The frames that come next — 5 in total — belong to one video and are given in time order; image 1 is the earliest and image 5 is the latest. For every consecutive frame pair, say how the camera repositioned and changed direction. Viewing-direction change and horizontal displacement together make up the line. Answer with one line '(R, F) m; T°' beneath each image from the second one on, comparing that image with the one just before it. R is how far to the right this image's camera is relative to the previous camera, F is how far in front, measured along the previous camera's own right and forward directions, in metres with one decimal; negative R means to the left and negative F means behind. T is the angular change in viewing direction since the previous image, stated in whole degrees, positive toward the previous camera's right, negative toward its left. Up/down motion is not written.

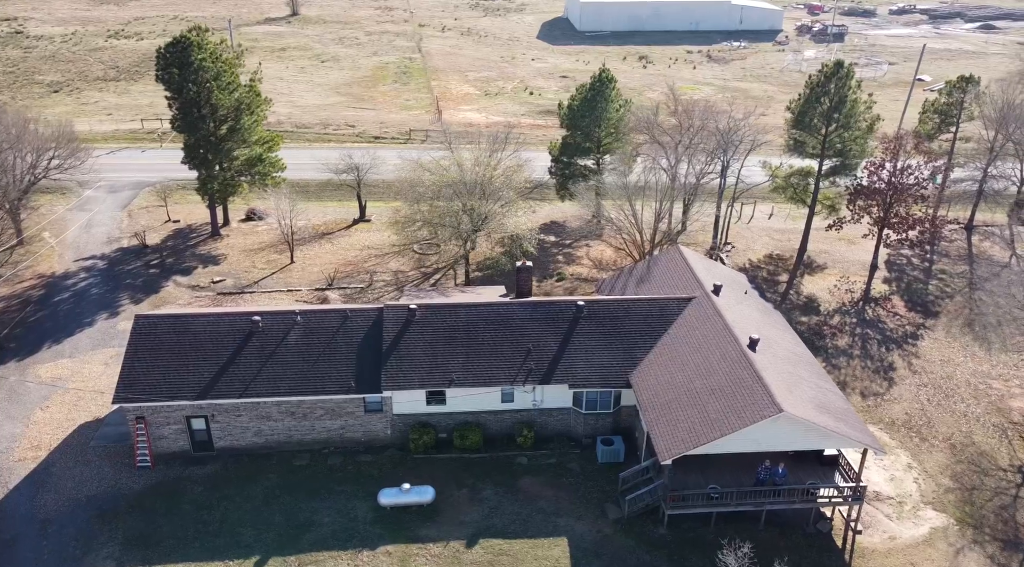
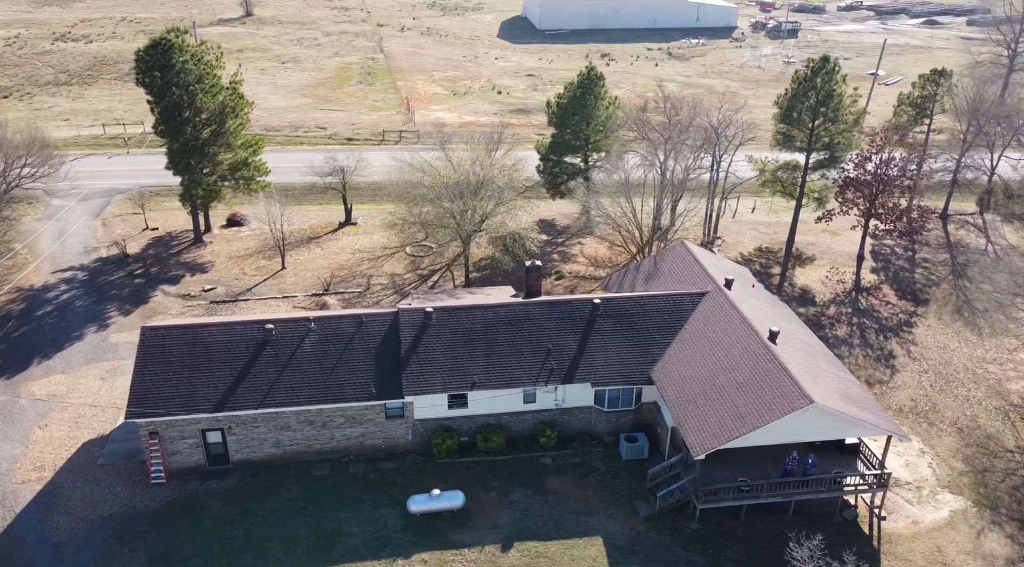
(-2.3, +0.3) m; +4°
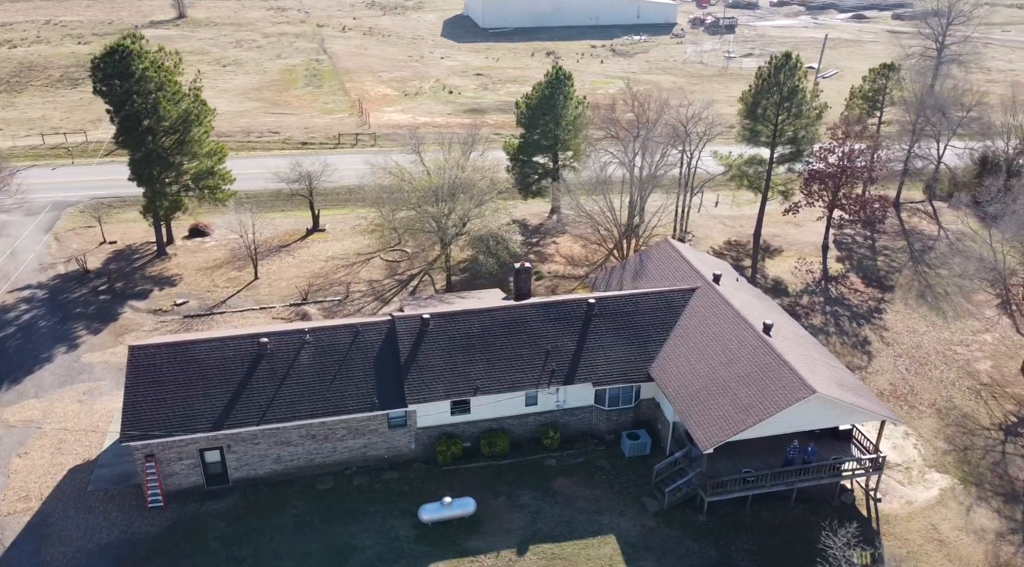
(-2.0, +0.1) m; +4°
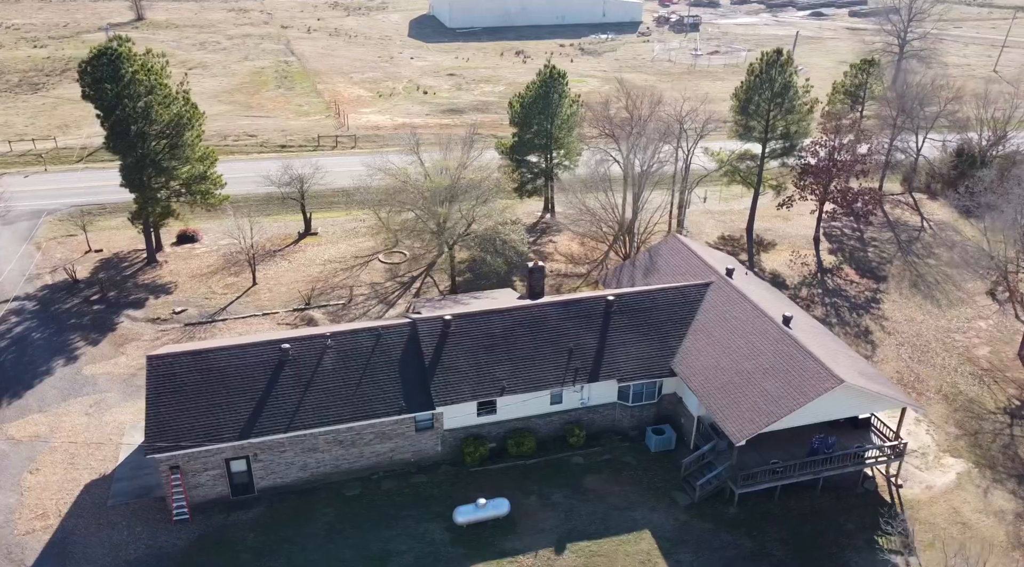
(-2.2, +0.1) m; +3°
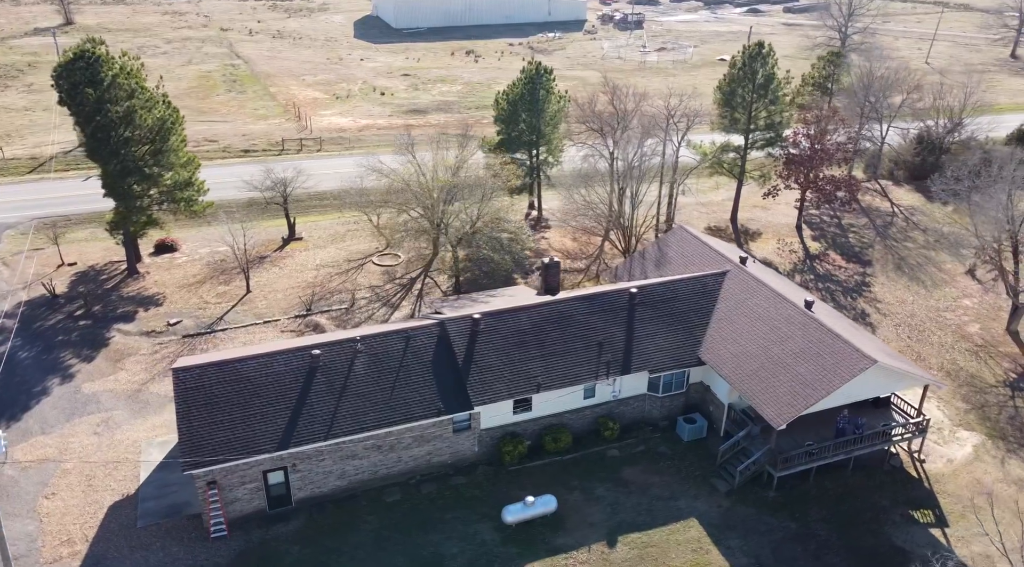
(-3.2, +0.4) m; +5°
